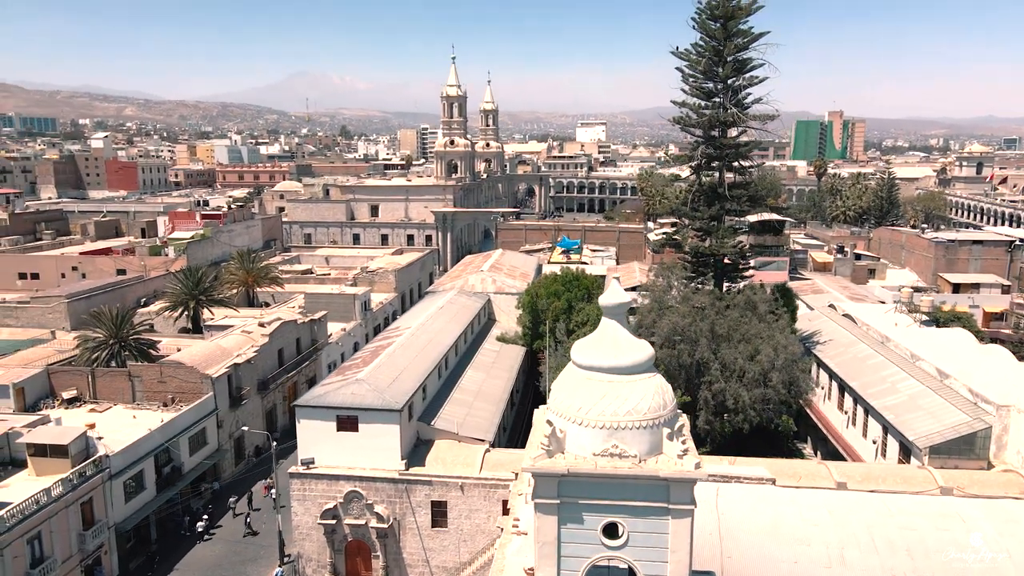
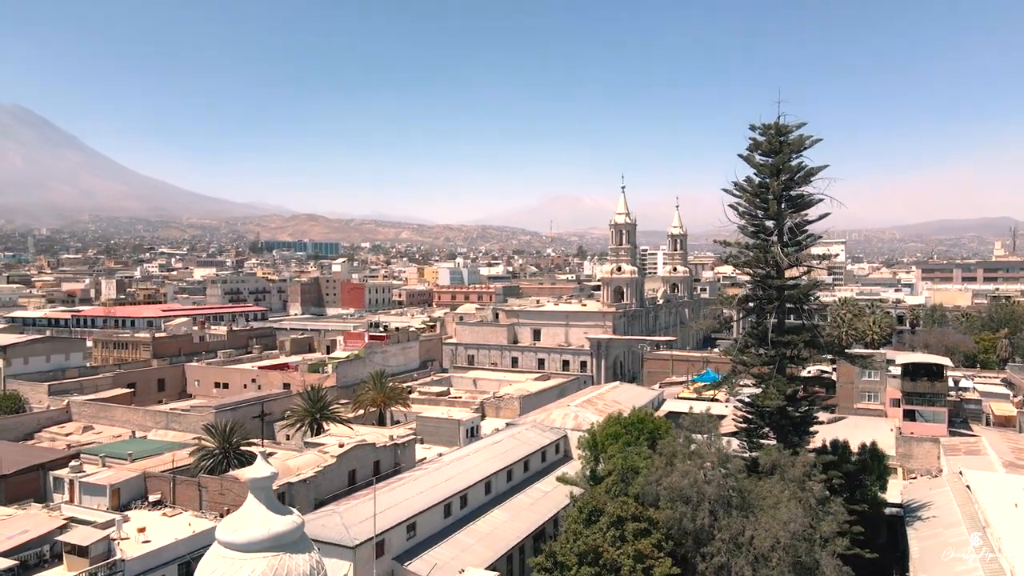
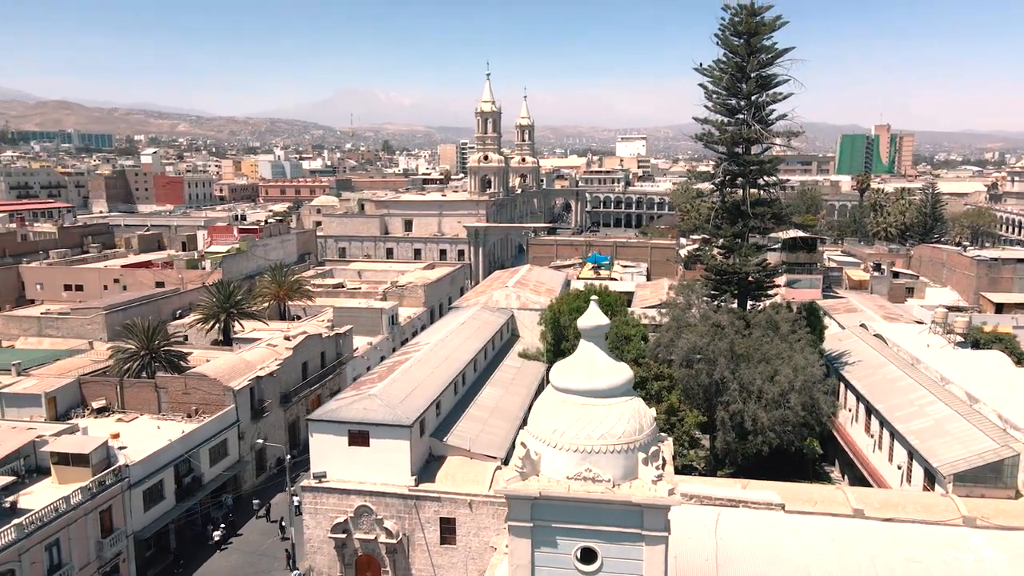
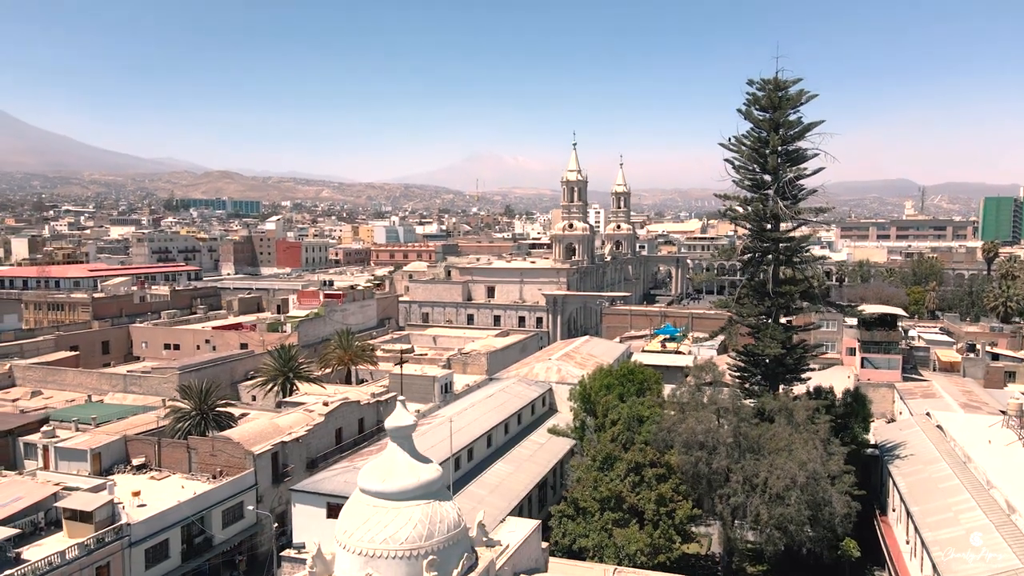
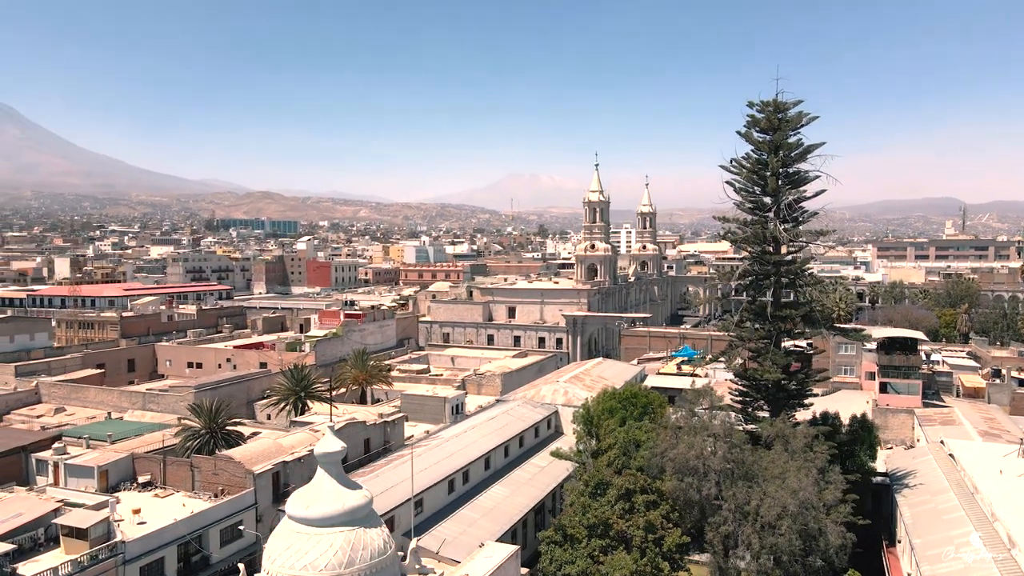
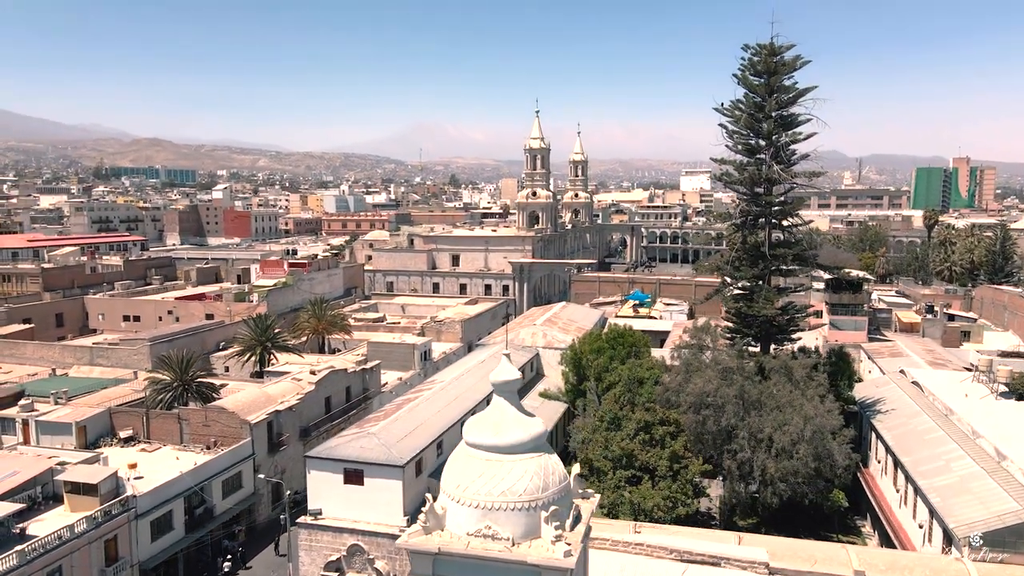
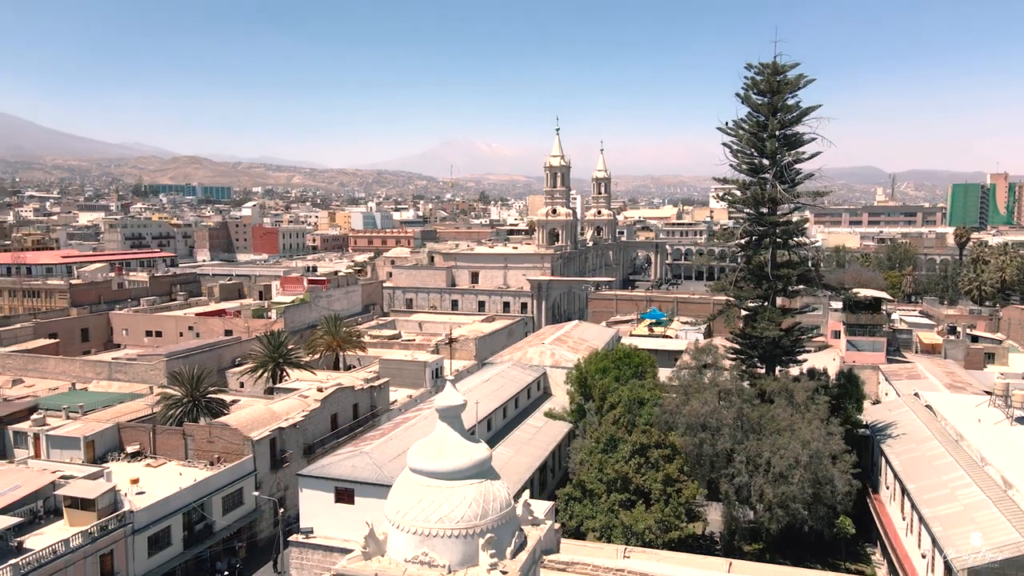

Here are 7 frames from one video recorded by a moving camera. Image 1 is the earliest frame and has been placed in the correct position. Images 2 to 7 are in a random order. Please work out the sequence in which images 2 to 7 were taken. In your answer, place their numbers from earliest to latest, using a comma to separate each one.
3, 6, 7, 4, 5, 2
